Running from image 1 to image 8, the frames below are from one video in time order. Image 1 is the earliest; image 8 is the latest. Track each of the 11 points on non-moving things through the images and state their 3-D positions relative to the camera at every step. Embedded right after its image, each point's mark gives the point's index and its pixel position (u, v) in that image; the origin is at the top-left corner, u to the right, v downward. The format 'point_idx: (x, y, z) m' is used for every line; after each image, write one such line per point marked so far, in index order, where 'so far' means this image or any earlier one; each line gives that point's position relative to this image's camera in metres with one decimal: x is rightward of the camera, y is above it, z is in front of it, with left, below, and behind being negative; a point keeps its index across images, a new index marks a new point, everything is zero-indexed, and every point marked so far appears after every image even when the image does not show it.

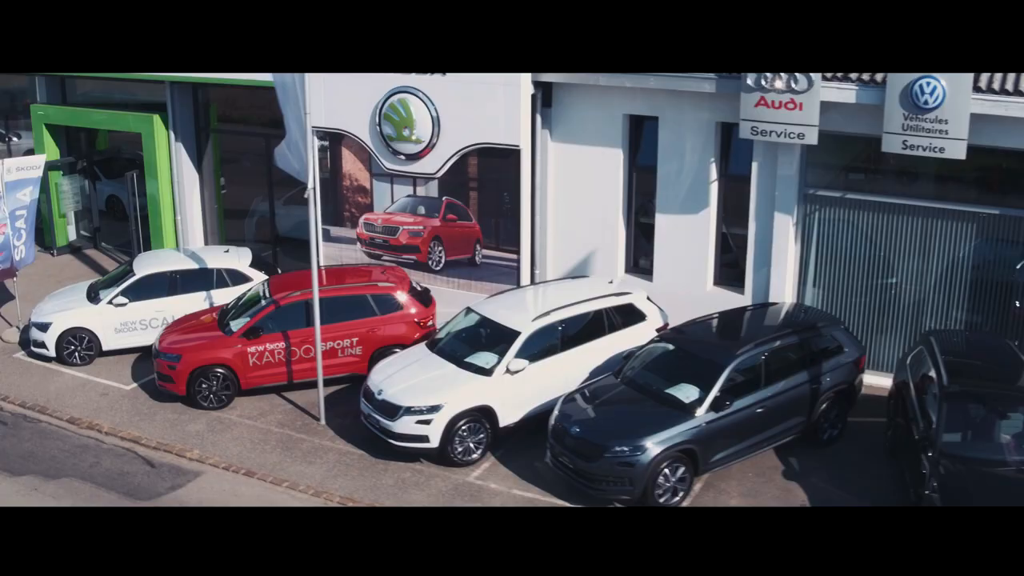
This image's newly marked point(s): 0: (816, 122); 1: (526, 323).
0: (+3.3, +1.8, +12.4) m
1: (+0.1, -0.4, +12.2) m
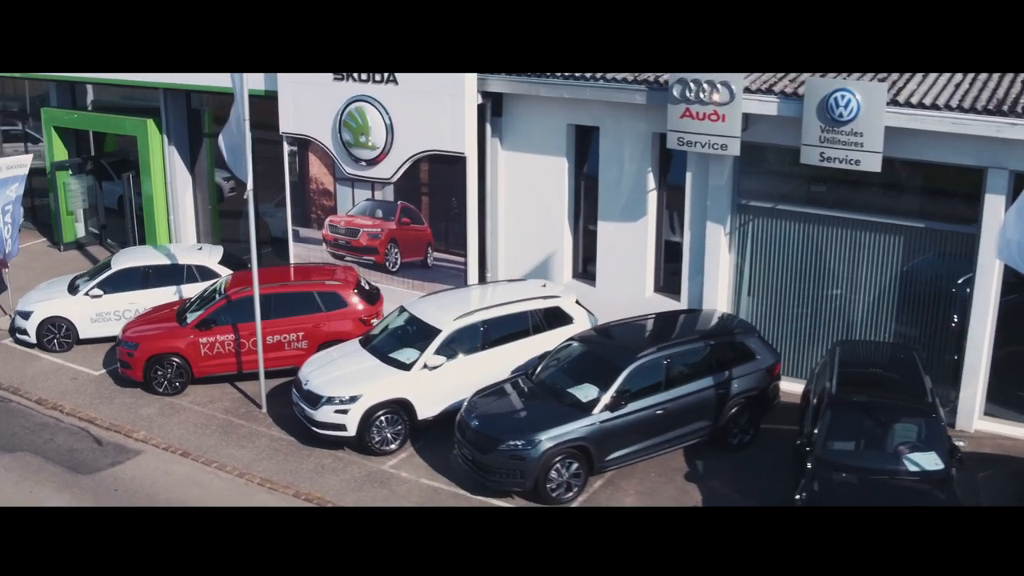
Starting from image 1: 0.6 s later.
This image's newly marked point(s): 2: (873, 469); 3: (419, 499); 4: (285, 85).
0: (+2.5, +1.7, +12.7) m
1: (-0.8, -0.4, +12.8) m
2: (+3.4, -1.7, +10.3) m
3: (-1.0, -2.2, +11.7) m
4: (-3.1, +2.6, +15.3) m
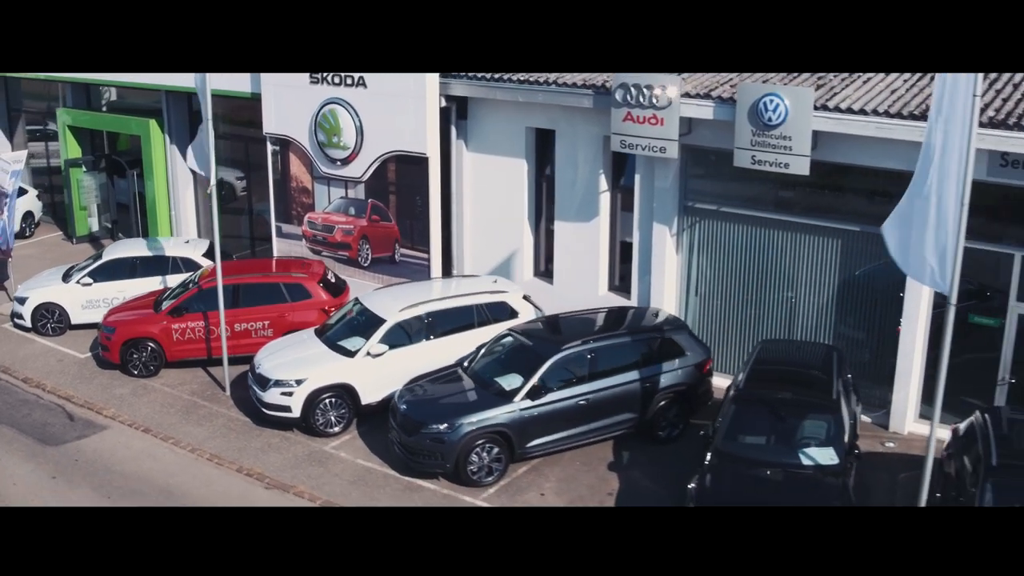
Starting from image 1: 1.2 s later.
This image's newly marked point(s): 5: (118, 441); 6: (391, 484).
0: (+1.9, +1.8, +13.1) m
1: (-1.4, -0.3, +13.4) m
2: (+2.5, -1.7, +10.6) m
3: (-1.8, -2.0, +12.3) m
4: (-3.5, +2.8, +16.2) m
5: (-4.6, -1.8, +13.2) m
6: (-1.3, -2.1, +12.2) m
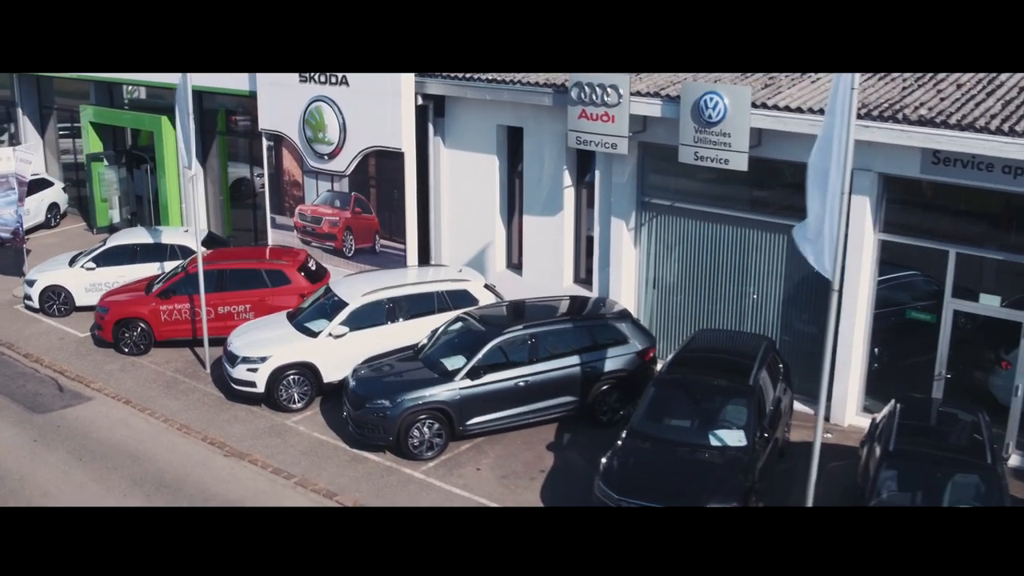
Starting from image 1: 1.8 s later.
0: (+1.4, +1.9, +13.6) m
1: (-2.0, -0.1, +14.2) m
2: (+1.8, -1.5, +11.1) m
3: (-2.4, -1.8, +13.1) m
4: (-3.7, +2.9, +17.1) m
5: (-5.2, -1.5, +14.2) m
6: (-2.0, -1.9, +12.9) m
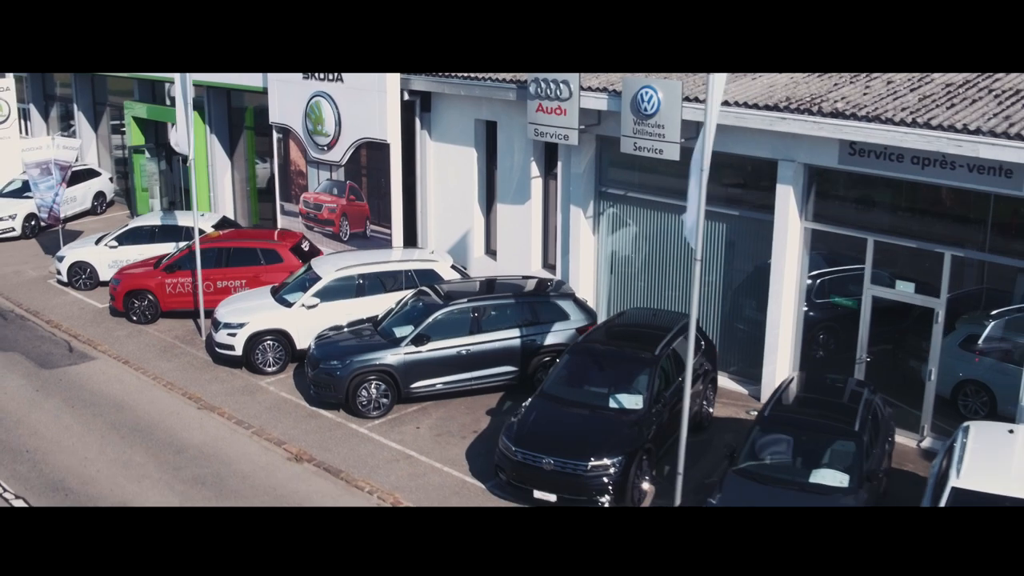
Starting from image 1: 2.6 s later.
0: (+0.8, +2.1, +14.7) m
1: (-2.5, +0.2, +15.5) m
2: (+0.9, -1.3, +12.0) m
3: (-3.1, -1.5, +14.4) m
4: (-3.9, +3.3, +18.6) m
5: (-5.7, -1.1, +15.7) m
6: (-2.7, -1.5, +14.1) m
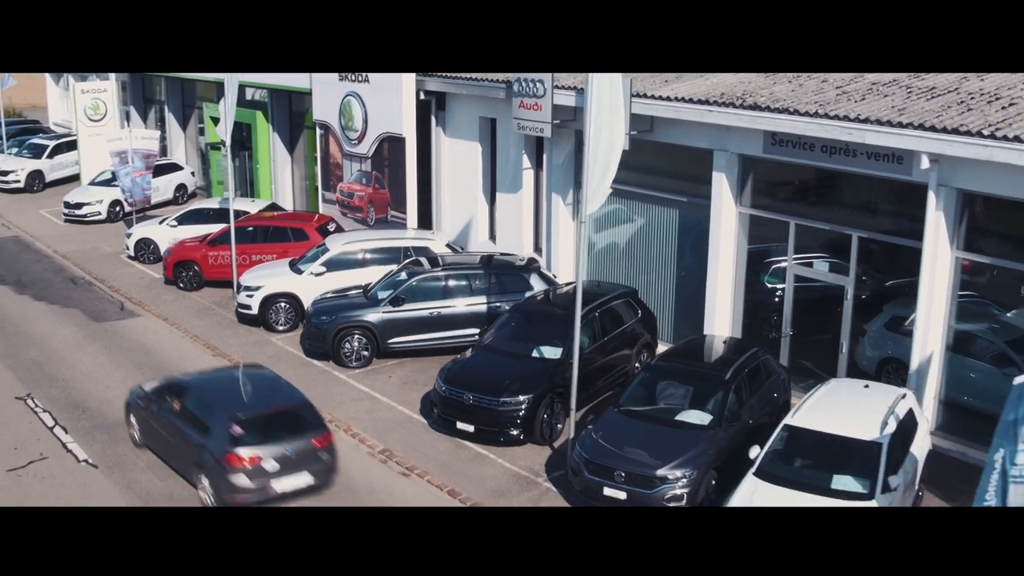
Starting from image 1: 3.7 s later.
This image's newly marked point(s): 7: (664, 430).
0: (+0.5, +2.5, +16.5) m
1: (-2.7, +0.7, +17.6) m
2: (+0.1, -0.8, +13.8) m
3: (-3.5, -1.0, +16.6) m
4: (-3.6, +3.7, +21.0) m
5: (-6.0, -0.6, +18.3) m
6: (-3.2, -1.1, +16.3) m
7: (+1.6, -1.5, +11.8) m
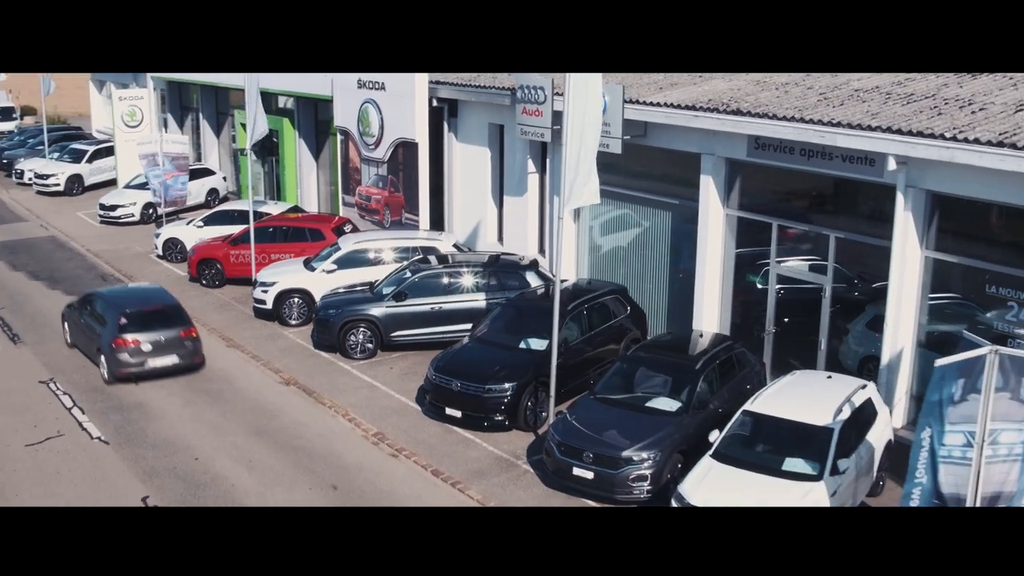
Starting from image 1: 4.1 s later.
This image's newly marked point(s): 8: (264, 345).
0: (+0.6, +2.5, +17.2) m
1: (-2.7, +0.7, +18.5) m
2: (0.0, -0.8, +14.5) m
3: (-3.5, -0.9, +17.4) m
4: (-3.4, +3.7, +21.9) m
5: (-5.9, -0.5, +19.2) m
6: (-3.2, -1.0, +17.2) m
7: (+1.3, -1.4, +12.5) m
8: (-3.9, -0.9, +17.5) m
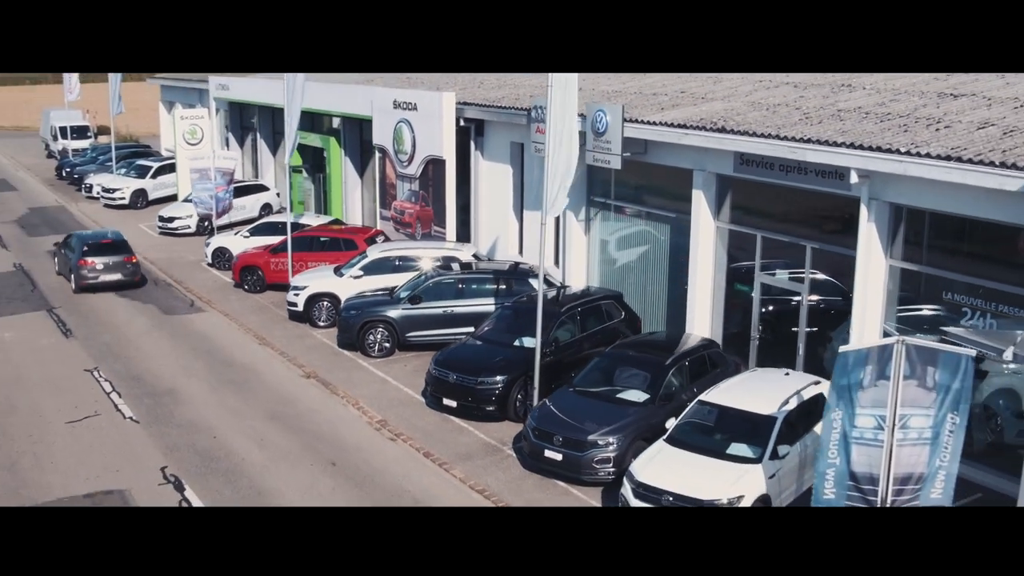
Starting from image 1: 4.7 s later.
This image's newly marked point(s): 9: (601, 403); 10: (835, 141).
0: (+0.7, +2.4, +18.4) m
1: (-2.4, +0.6, +19.9) m
2: (-0.1, -0.8, +15.7) m
3: (-3.4, -1.0, +18.9) m
4: (-2.8, +3.5, +23.4) m
5: (-5.6, -0.5, +20.8) m
6: (-3.0, -1.0, +18.6) m
7: (+1.1, -1.4, +13.6) m
8: (-3.7, -0.9, +19.0) m
9: (+1.1, -1.4, +13.6) m
10: (+4.0, +1.8, +14.1) m
